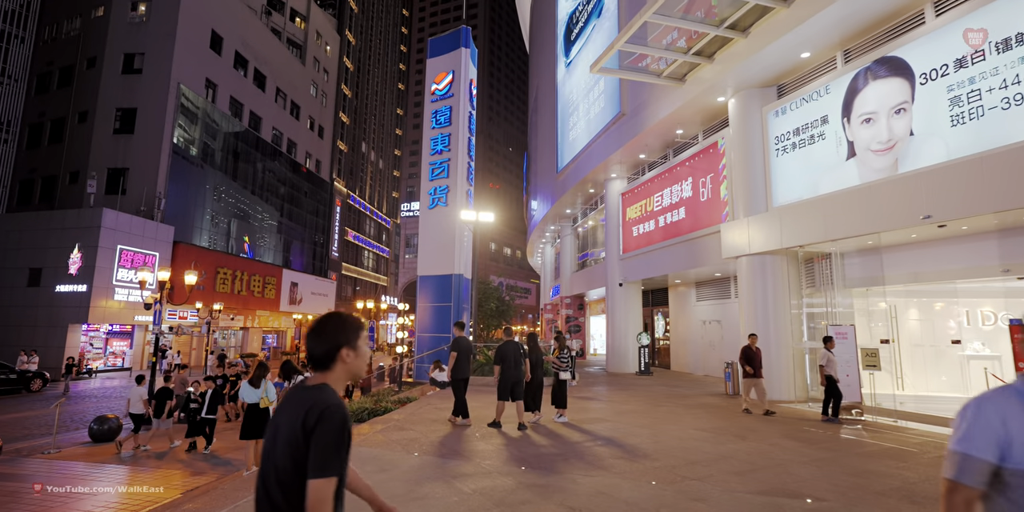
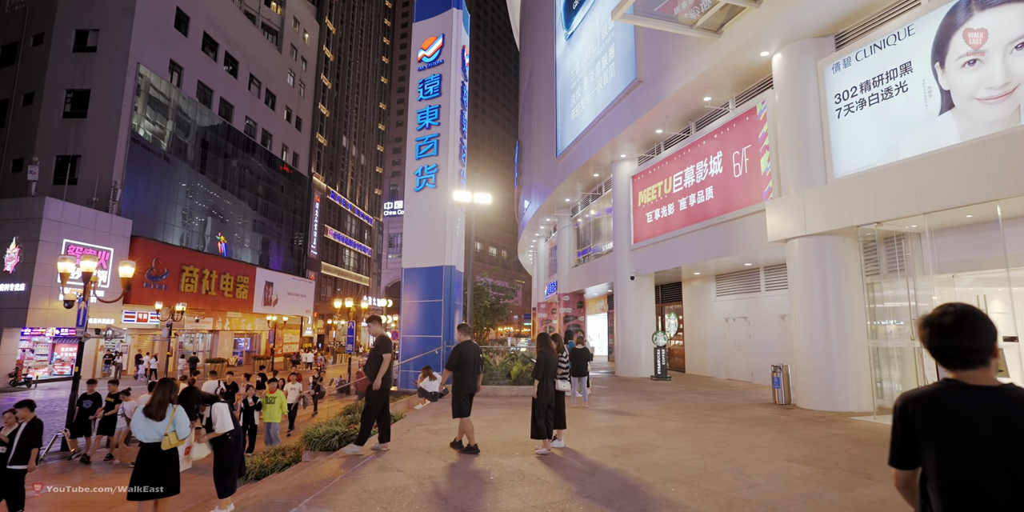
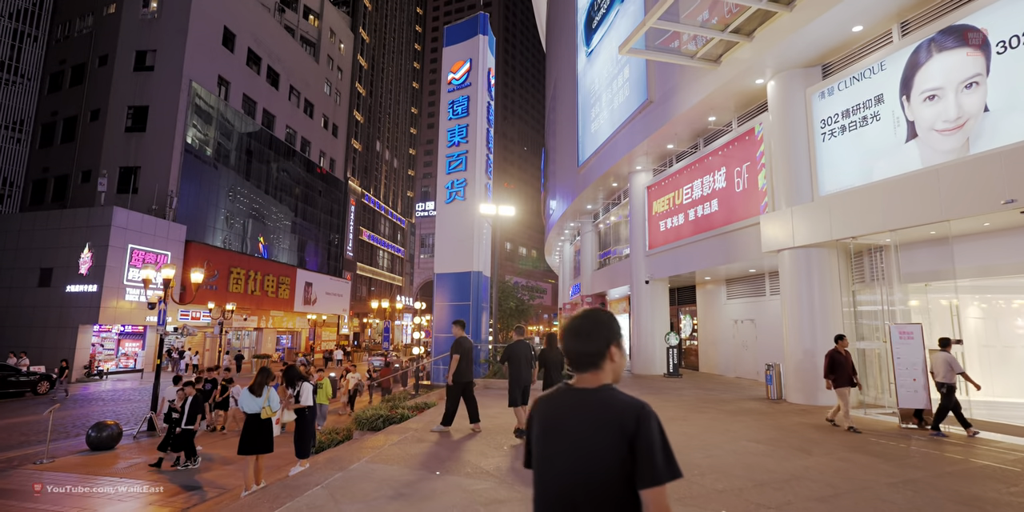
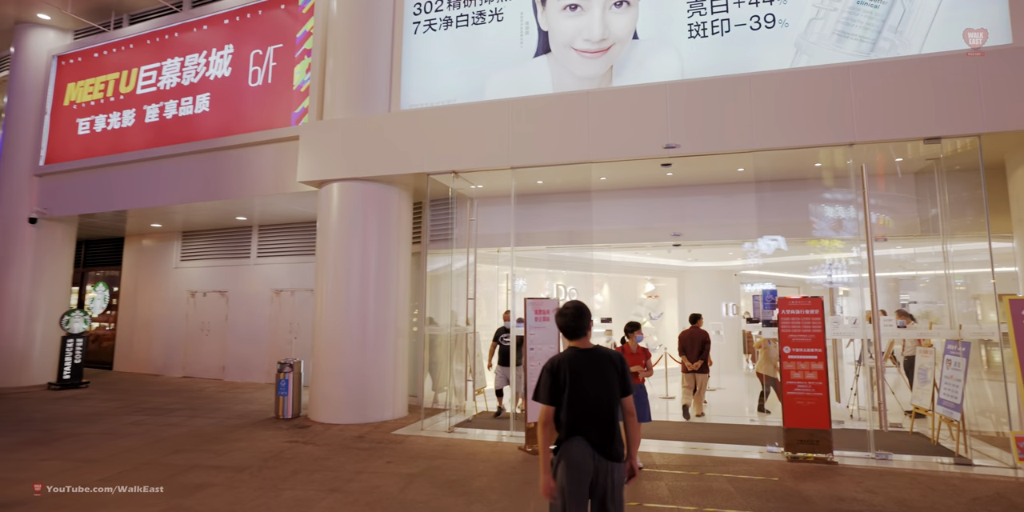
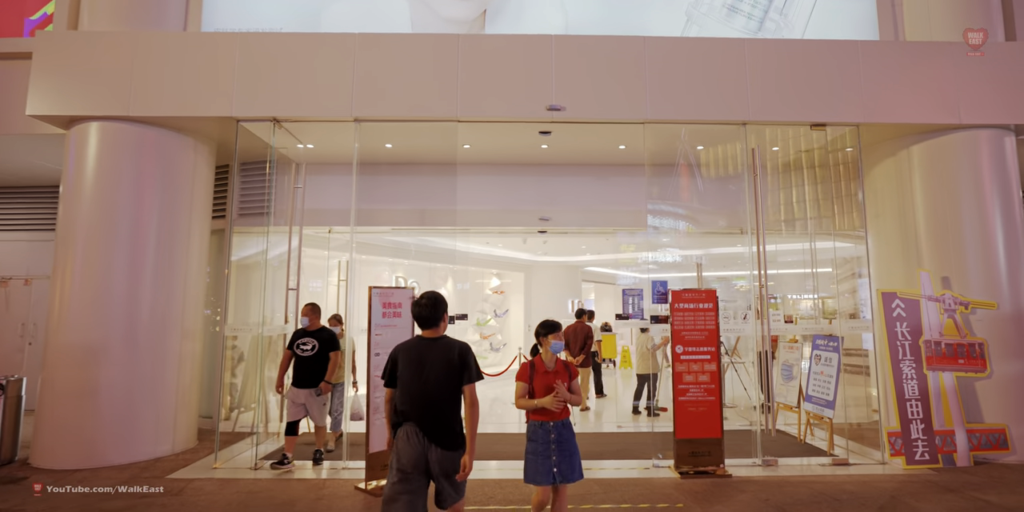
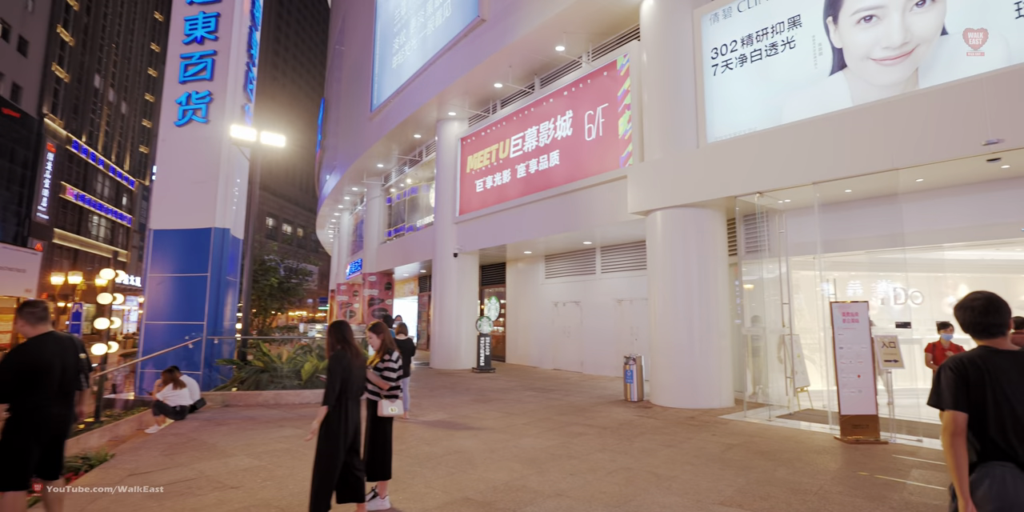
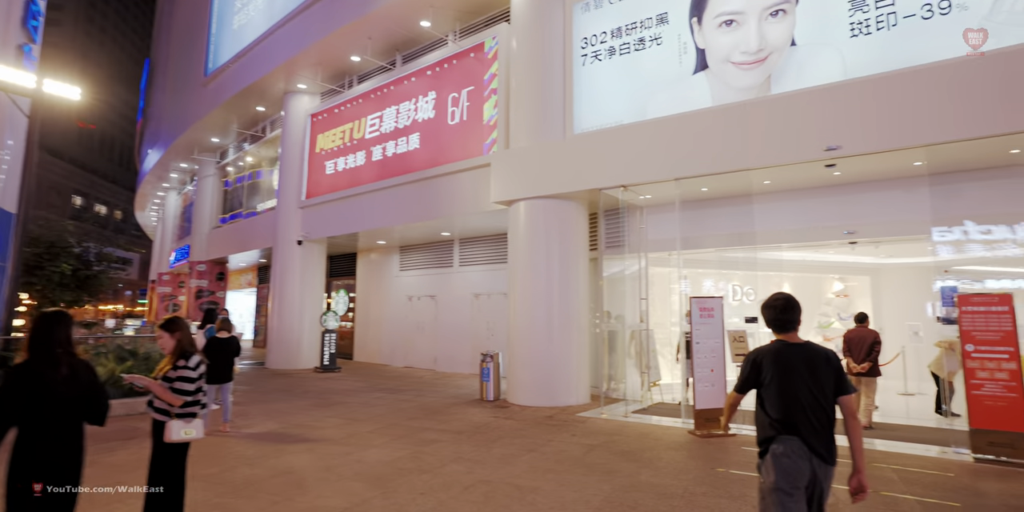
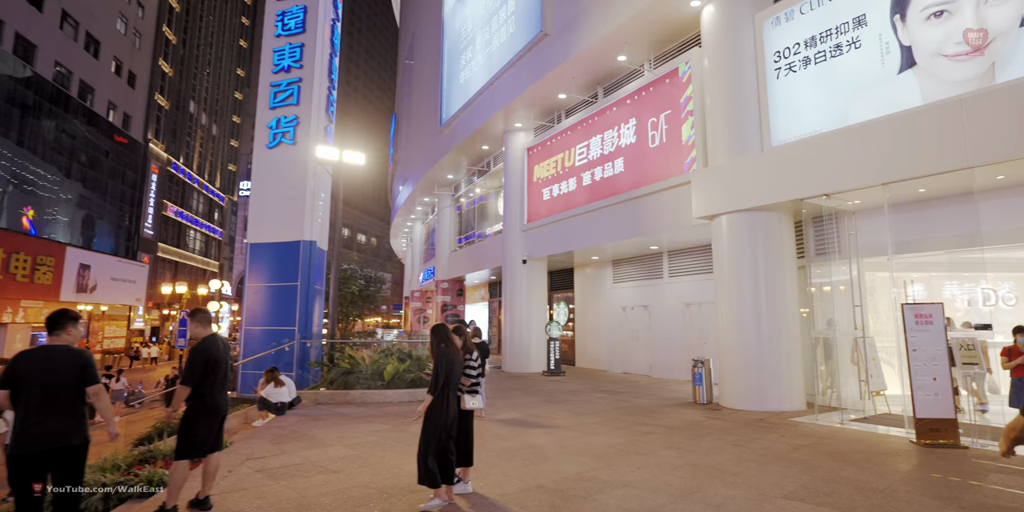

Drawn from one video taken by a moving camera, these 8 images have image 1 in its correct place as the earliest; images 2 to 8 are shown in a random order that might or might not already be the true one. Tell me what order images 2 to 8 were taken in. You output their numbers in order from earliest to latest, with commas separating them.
3, 2, 8, 6, 7, 4, 5
